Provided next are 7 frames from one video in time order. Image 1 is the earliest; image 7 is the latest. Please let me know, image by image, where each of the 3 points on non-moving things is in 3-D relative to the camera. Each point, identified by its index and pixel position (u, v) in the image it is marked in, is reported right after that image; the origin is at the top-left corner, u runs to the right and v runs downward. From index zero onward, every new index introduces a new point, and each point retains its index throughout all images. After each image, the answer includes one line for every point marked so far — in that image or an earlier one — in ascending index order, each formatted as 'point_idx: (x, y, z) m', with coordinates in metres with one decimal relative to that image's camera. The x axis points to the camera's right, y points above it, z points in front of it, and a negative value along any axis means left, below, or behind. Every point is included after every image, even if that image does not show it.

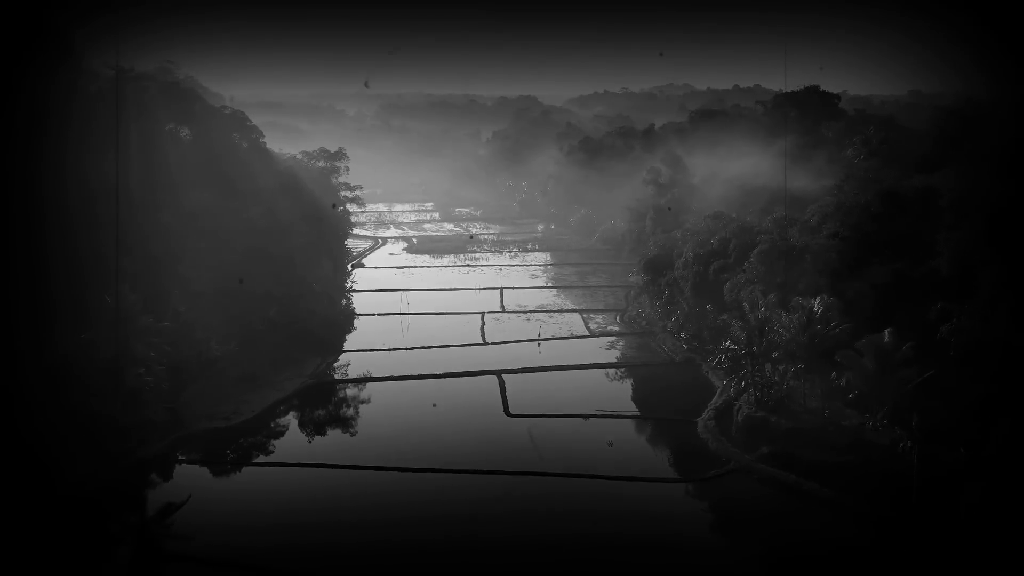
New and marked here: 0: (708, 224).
0: (+5.6, +1.8, +19.7) m
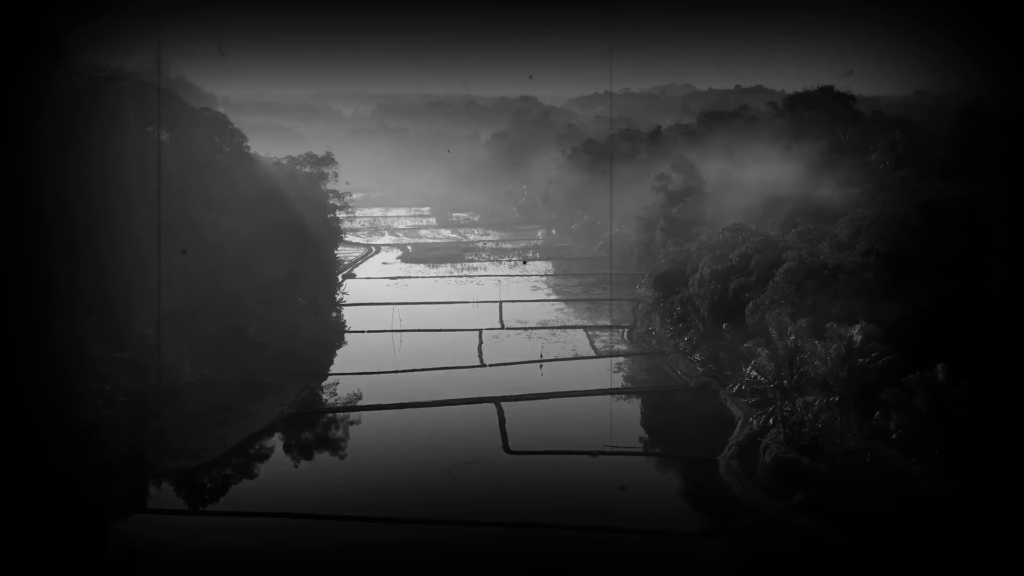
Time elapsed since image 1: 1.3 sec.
0: (+5.6, +1.3, +18.1) m
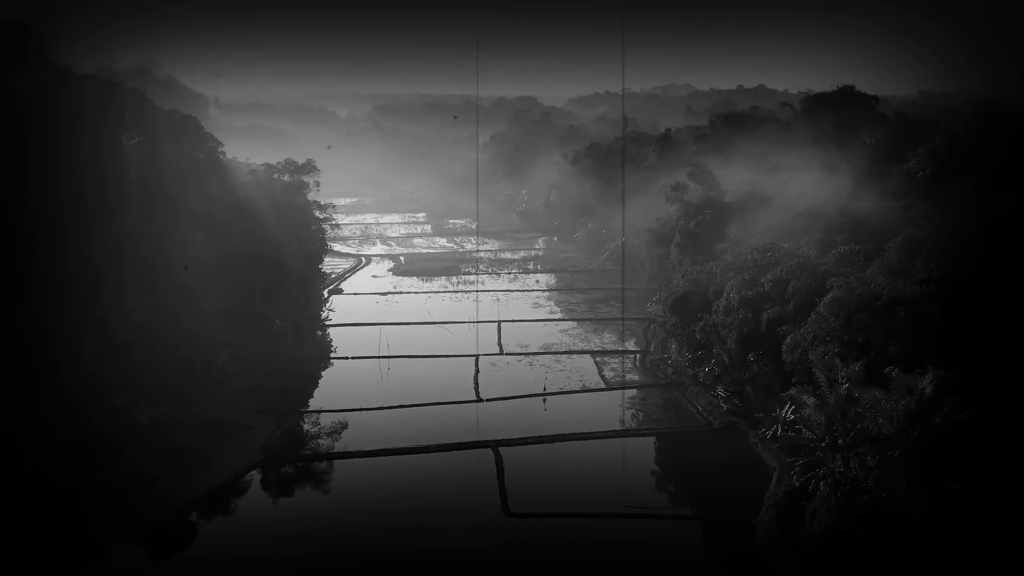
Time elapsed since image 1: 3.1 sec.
0: (+5.6, +0.7, +15.9) m
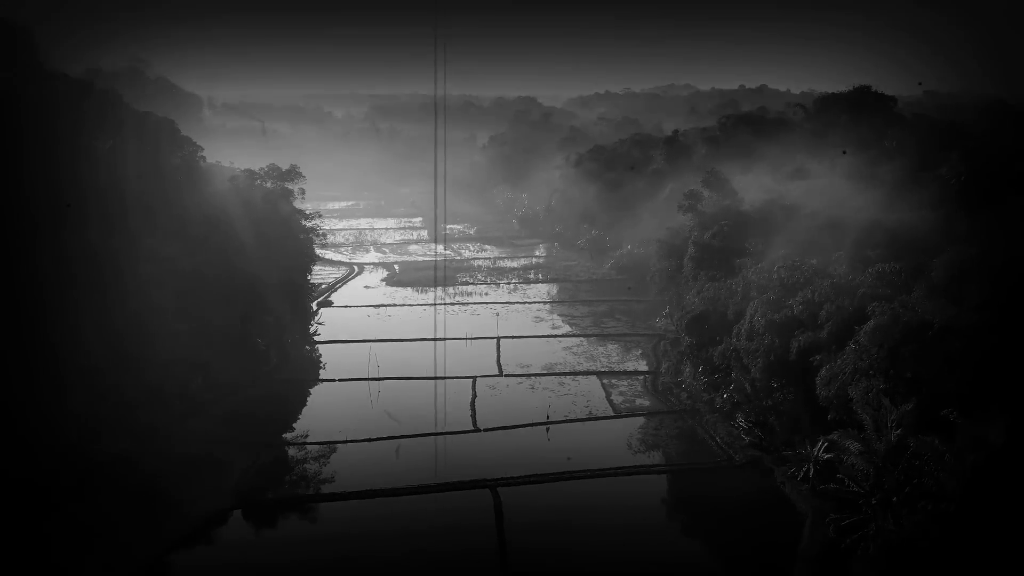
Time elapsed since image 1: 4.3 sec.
0: (+5.6, +0.3, +14.5) m
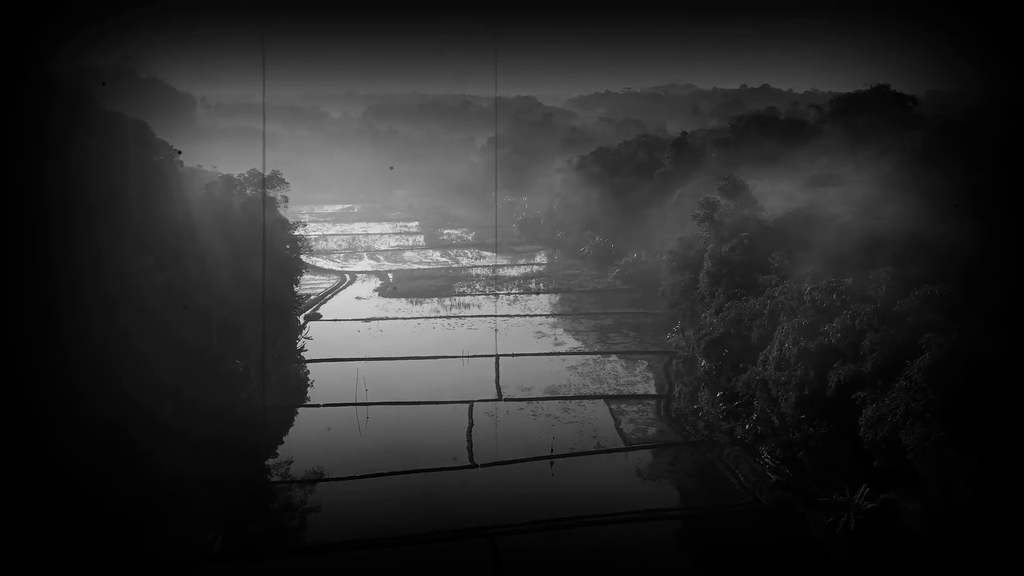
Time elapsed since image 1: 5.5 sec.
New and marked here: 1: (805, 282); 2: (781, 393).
0: (+5.6, -0.1, +13.0) m
1: (+5.9, +0.1, +13.8) m
2: (+4.9, -1.9, +12.5) m
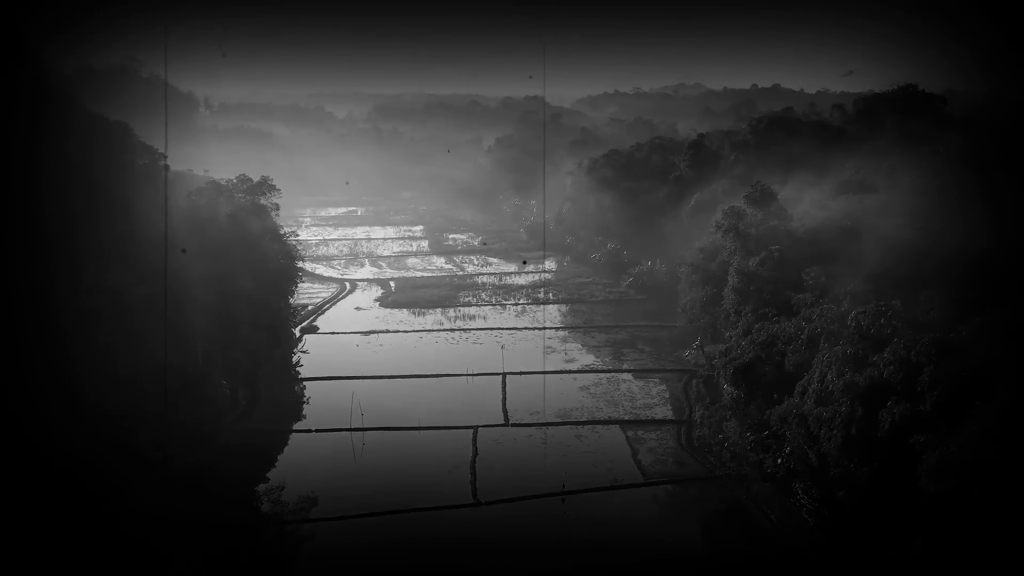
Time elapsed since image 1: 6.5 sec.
0: (+5.8, -0.5, +11.6) m
1: (+6.0, -0.3, +12.5) m
2: (+5.0, -2.3, +11.2) m
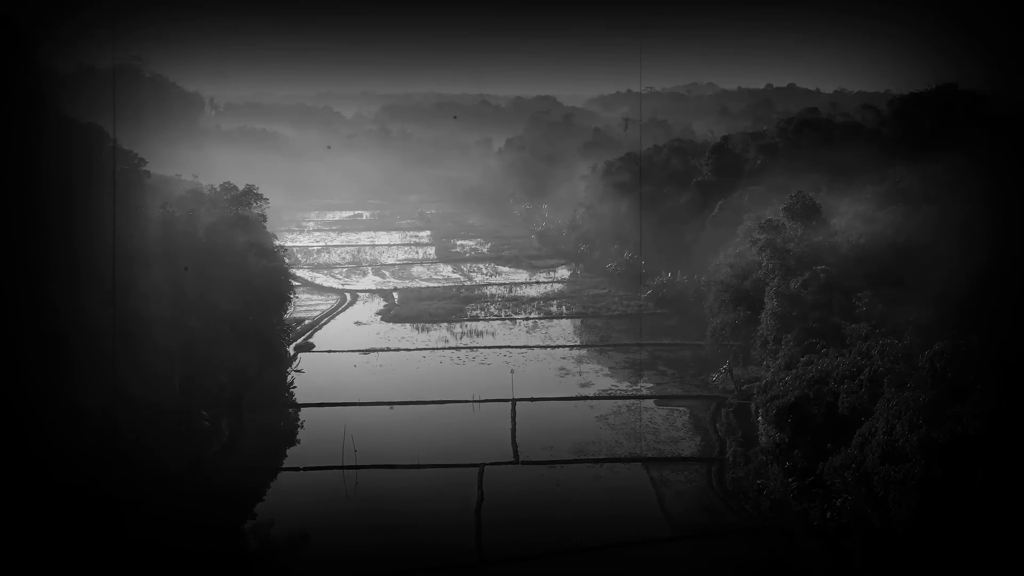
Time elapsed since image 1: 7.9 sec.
0: (+5.9, -1.0, +9.9) m
1: (+6.2, -0.7, +10.8) m
2: (+5.2, -2.8, +9.5) m
